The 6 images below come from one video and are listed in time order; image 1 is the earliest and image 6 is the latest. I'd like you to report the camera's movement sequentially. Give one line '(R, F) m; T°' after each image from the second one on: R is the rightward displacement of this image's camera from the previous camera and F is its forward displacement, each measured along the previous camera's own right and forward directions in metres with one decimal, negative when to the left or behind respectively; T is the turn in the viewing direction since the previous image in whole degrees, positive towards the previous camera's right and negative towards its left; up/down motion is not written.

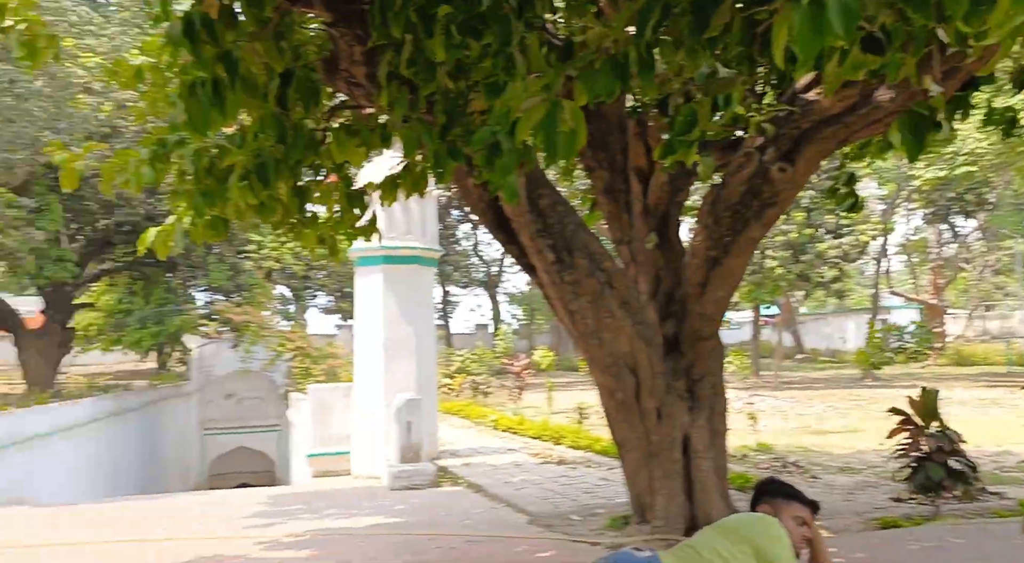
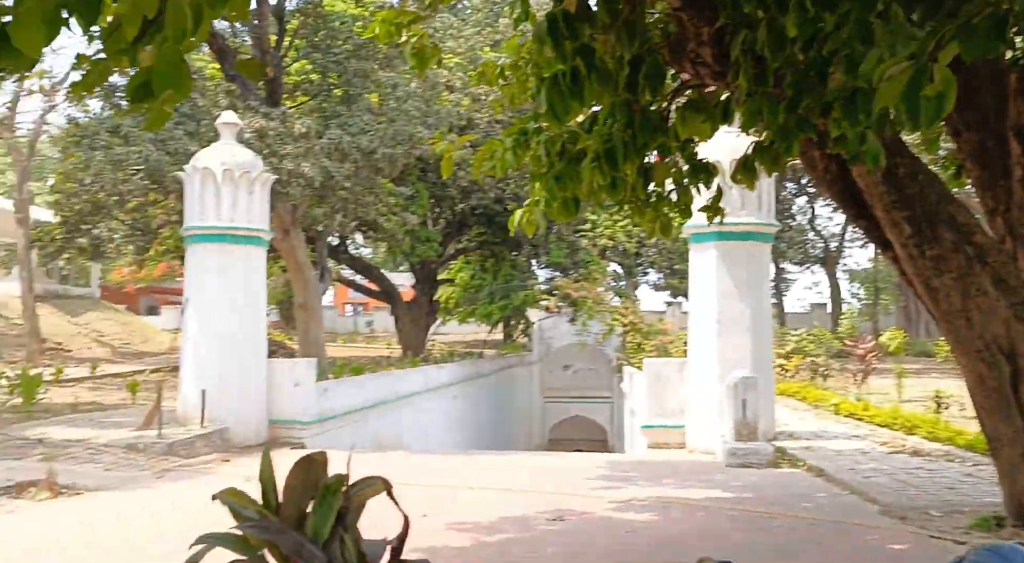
(-0.1, -0.2) m; -22°
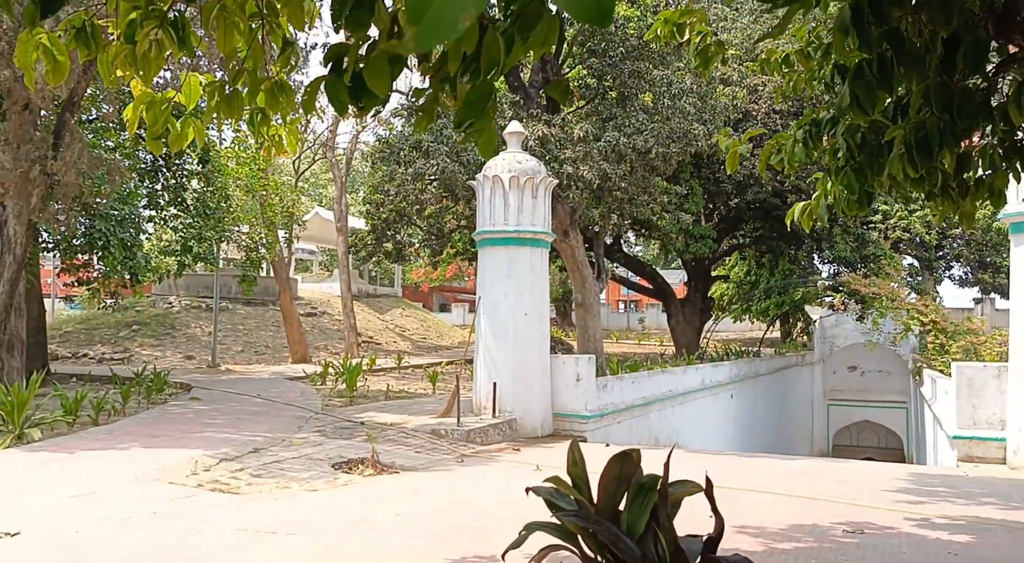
(-0.1, -0.1) m; -18°
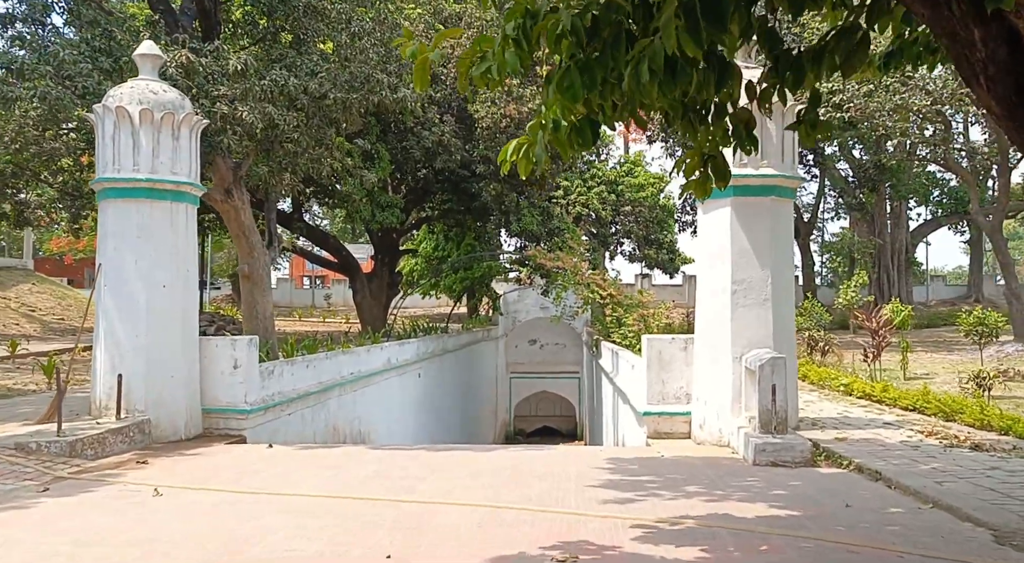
(+0.4, +1.5) m; +21°
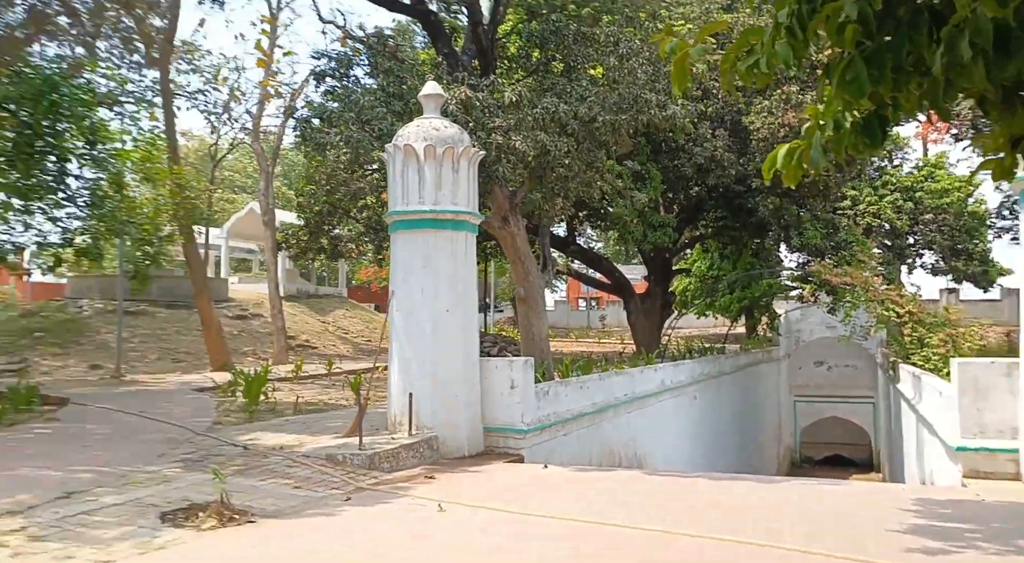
(0.0, +0.2) m; -18°
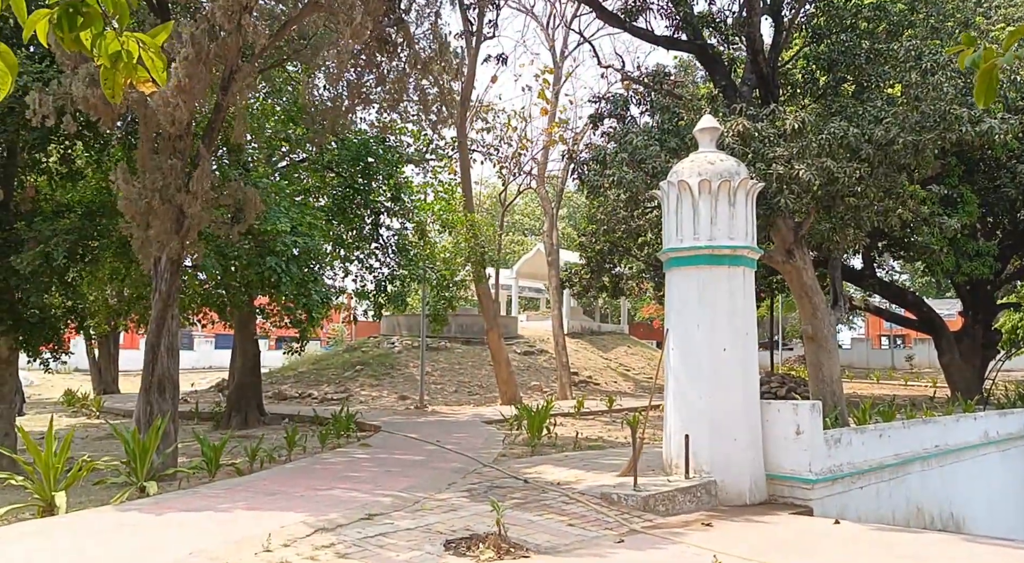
(+0.1, +0.1) m; -19°
